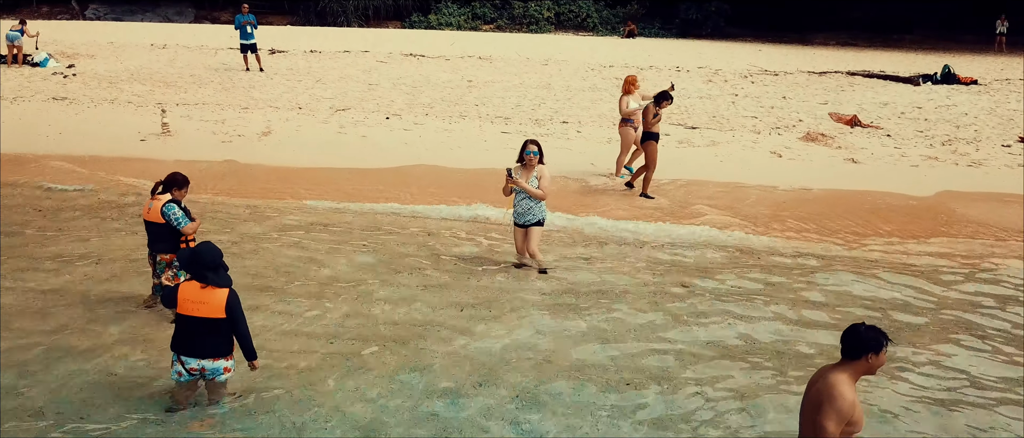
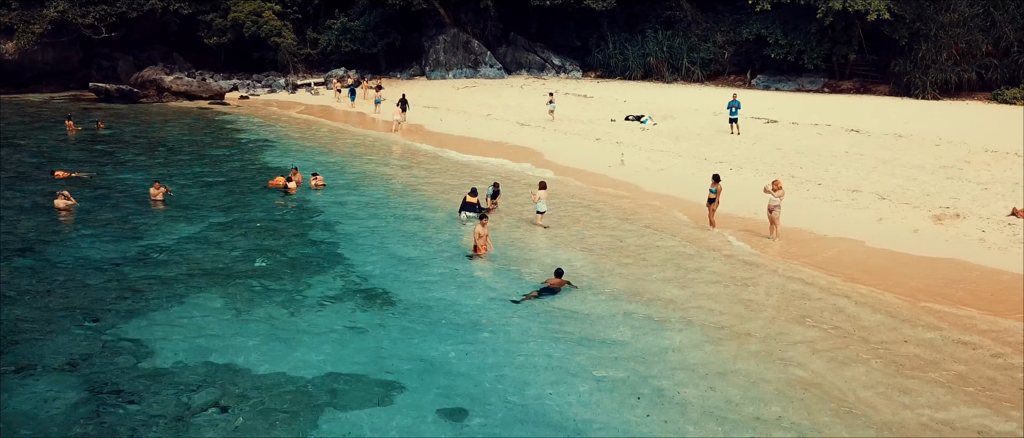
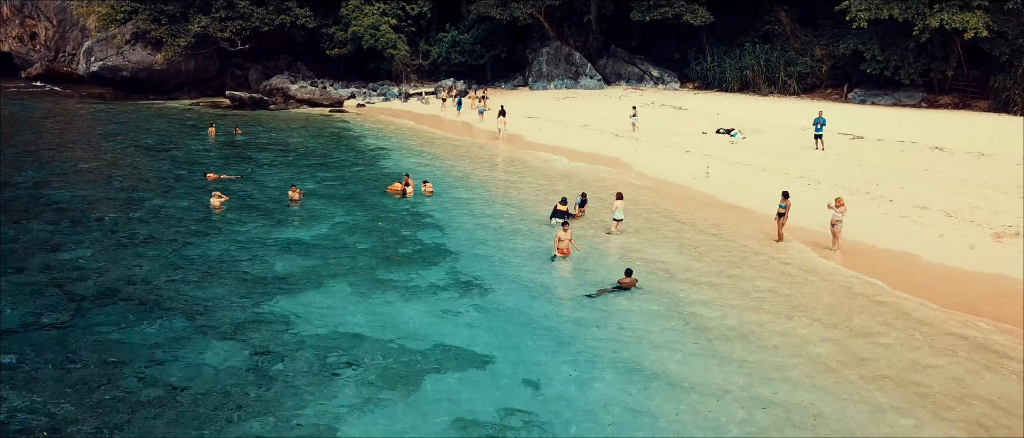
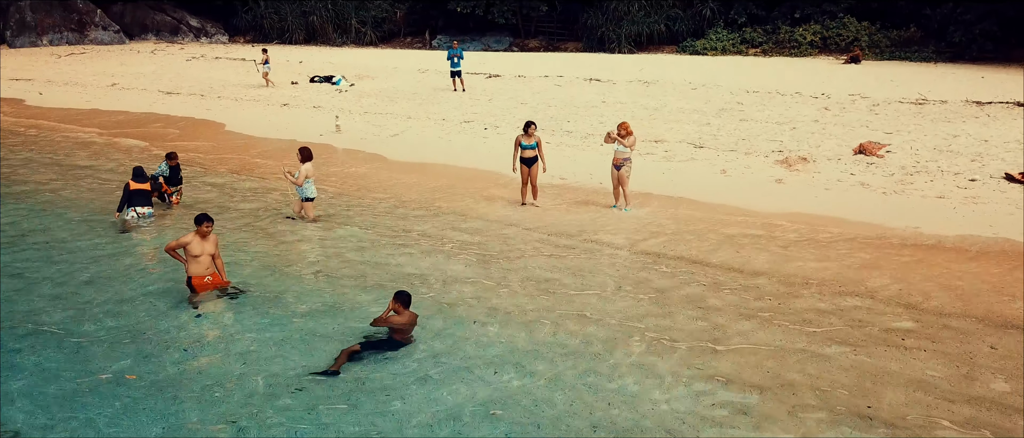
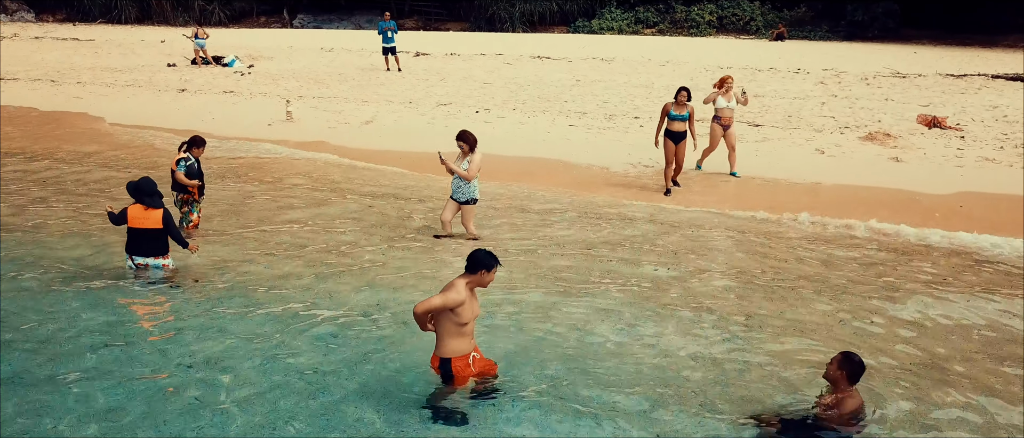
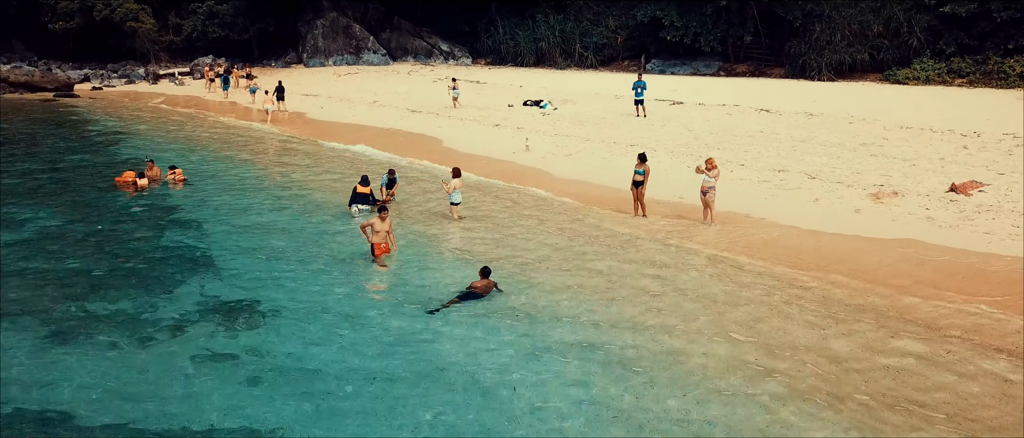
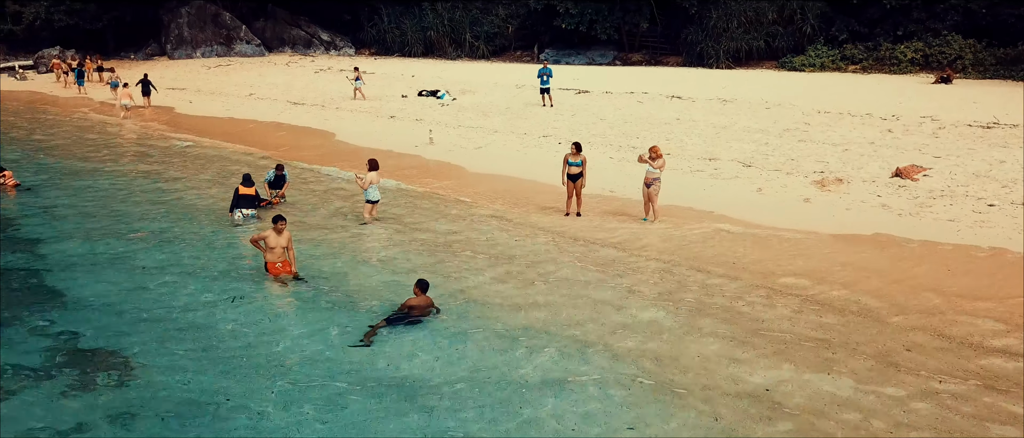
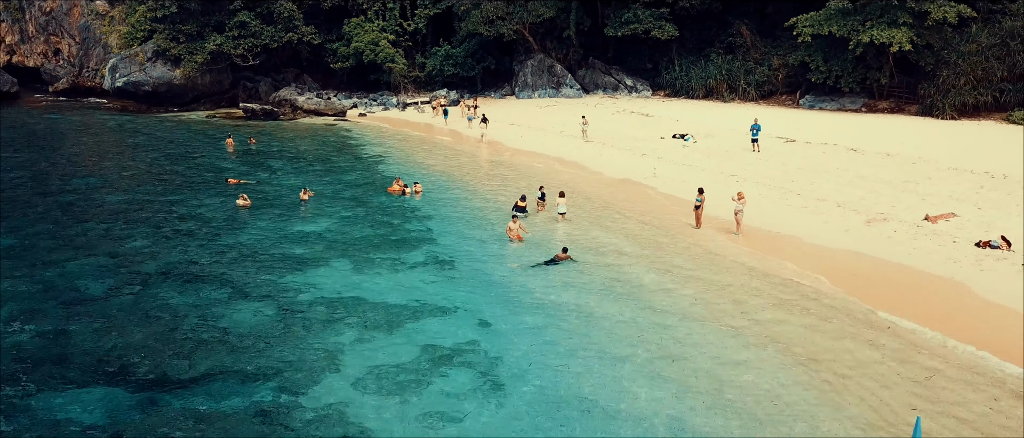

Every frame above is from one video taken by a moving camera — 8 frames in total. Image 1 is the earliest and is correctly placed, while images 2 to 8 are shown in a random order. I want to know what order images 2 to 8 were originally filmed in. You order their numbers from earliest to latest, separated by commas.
5, 4, 7, 6, 2, 3, 8
